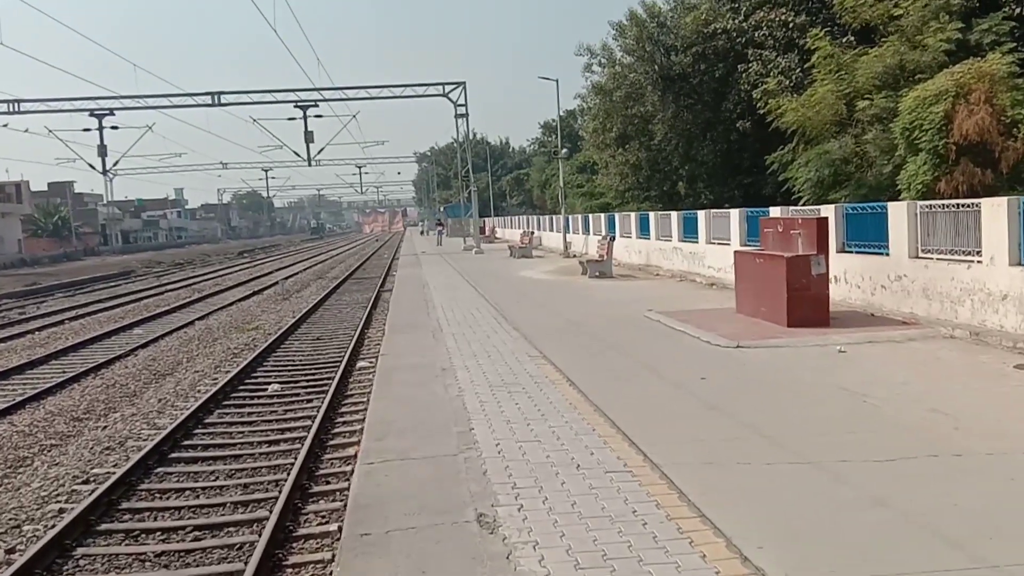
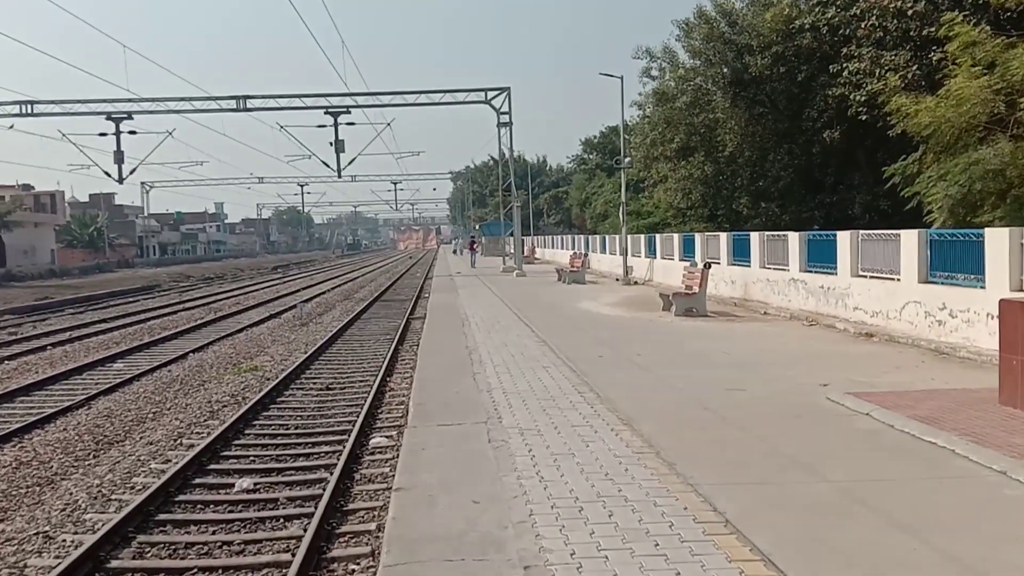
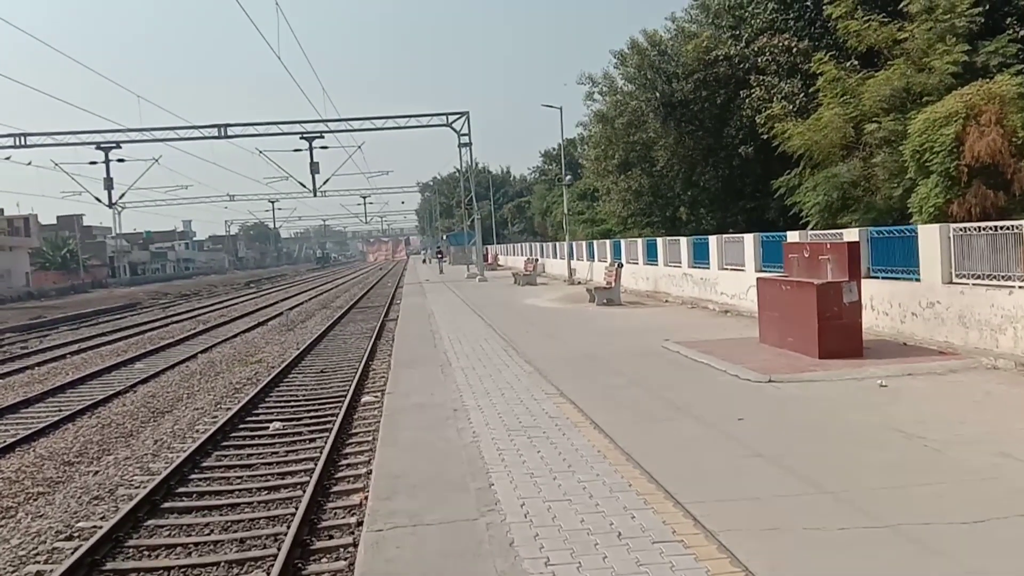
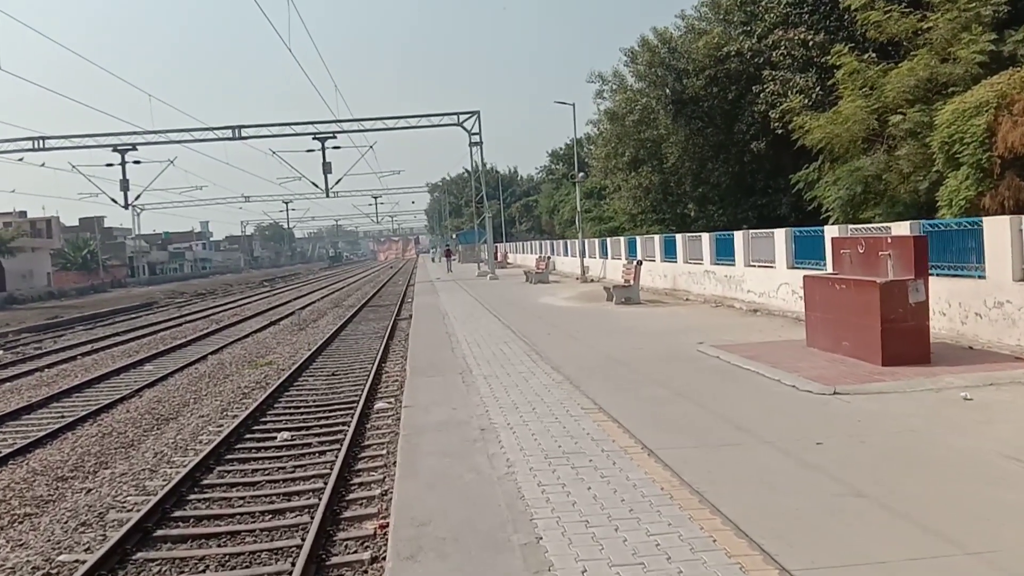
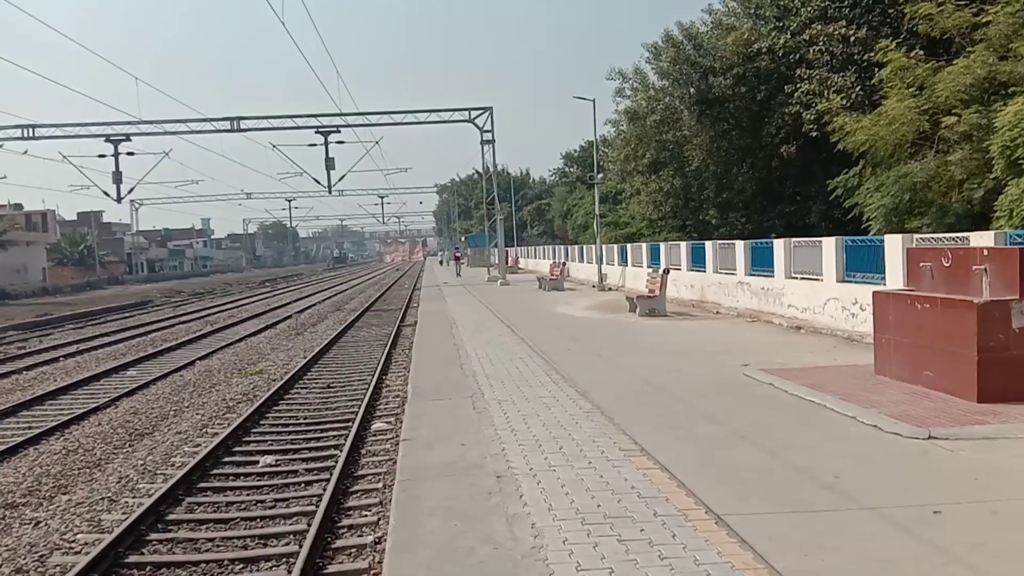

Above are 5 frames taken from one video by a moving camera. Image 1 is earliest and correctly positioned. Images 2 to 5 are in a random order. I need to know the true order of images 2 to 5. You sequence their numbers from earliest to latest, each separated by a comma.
3, 4, 5, 2
